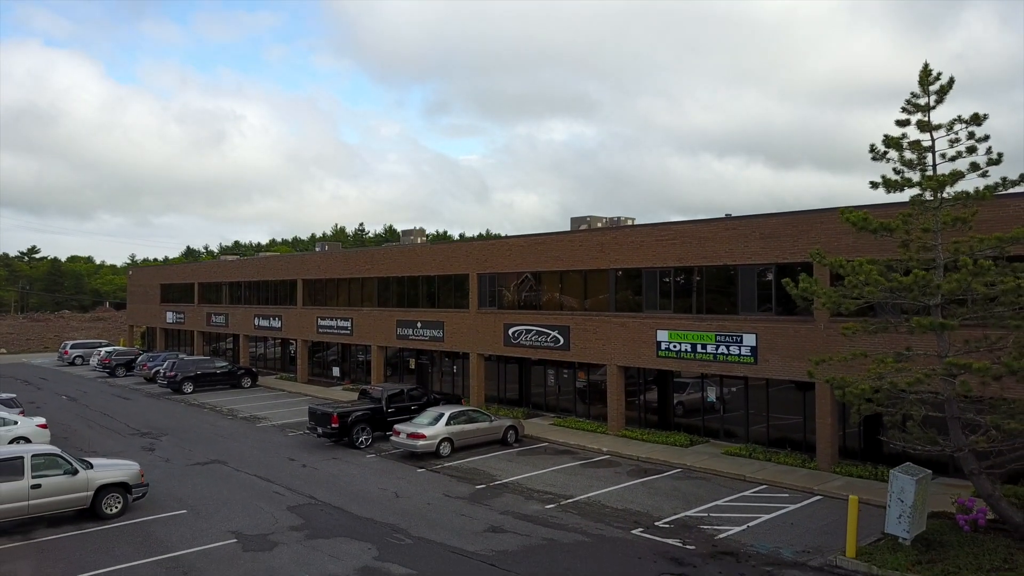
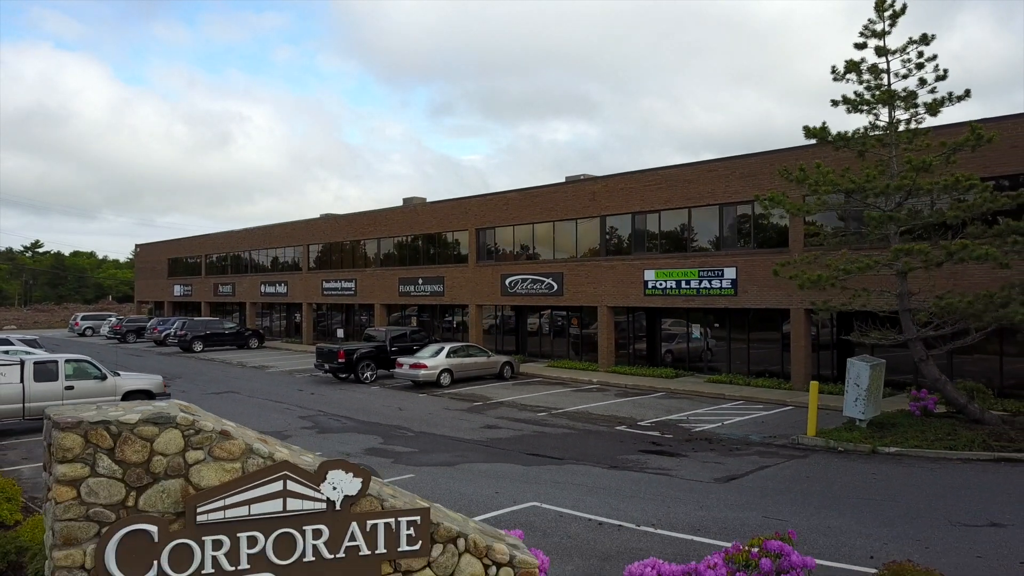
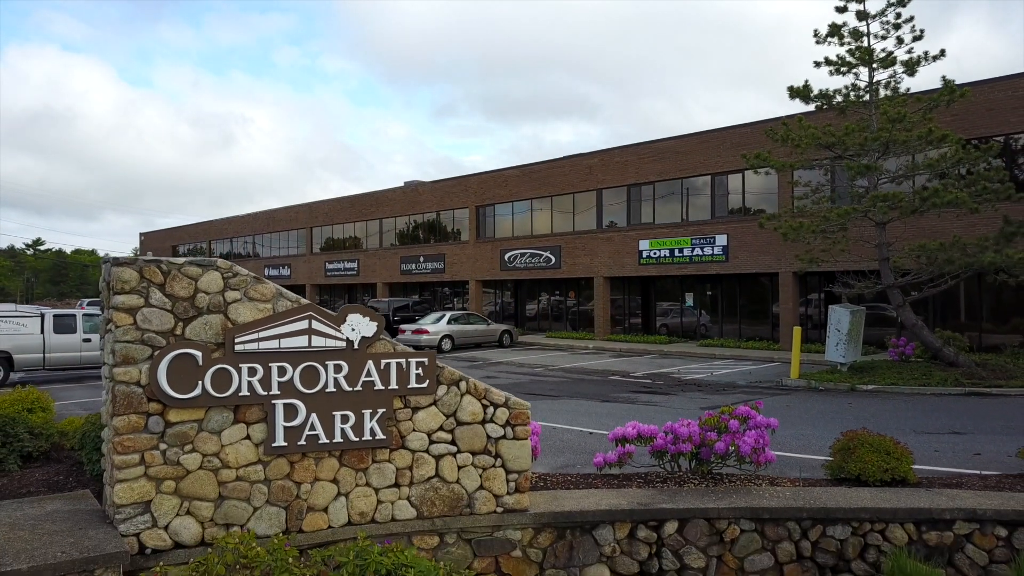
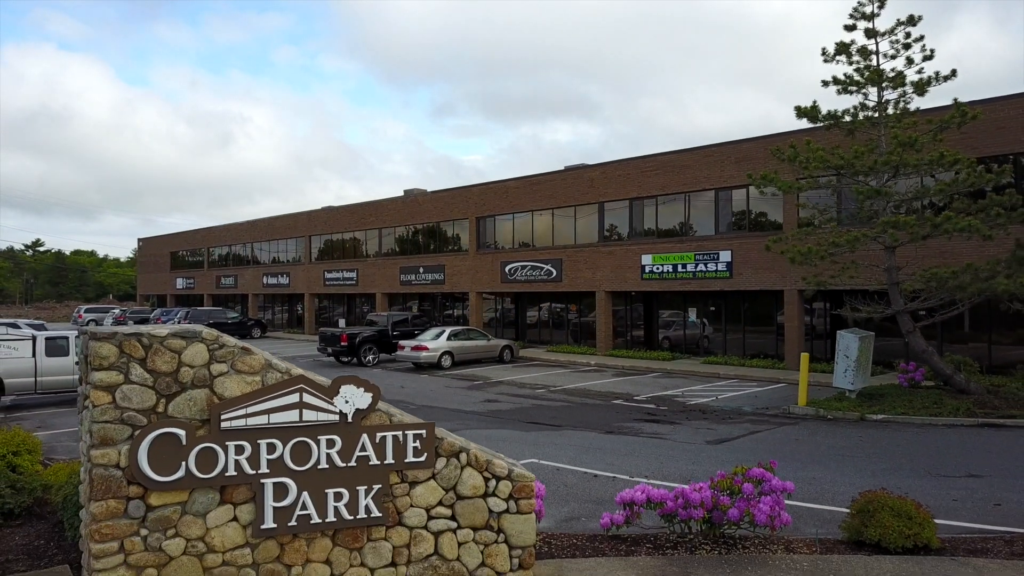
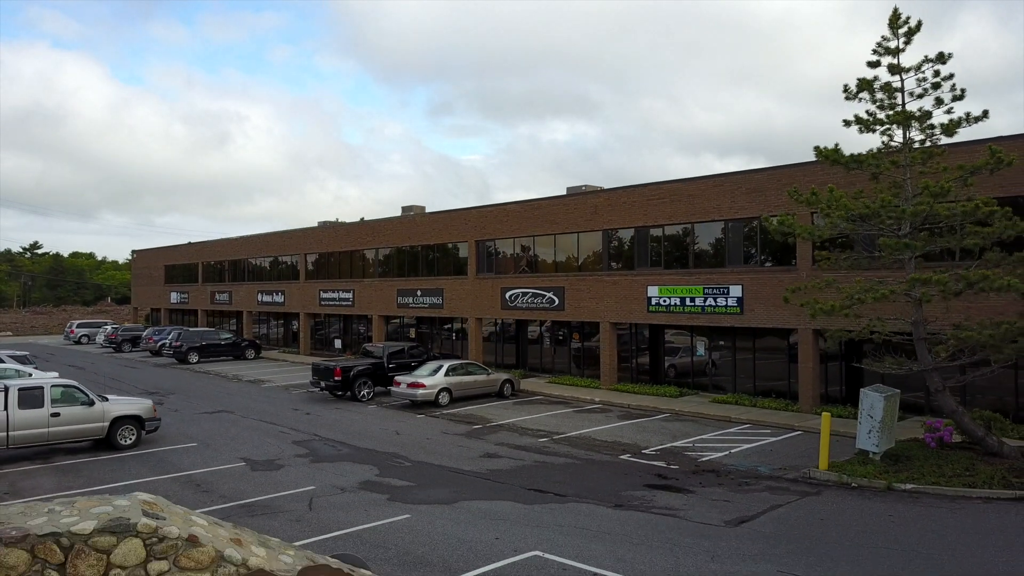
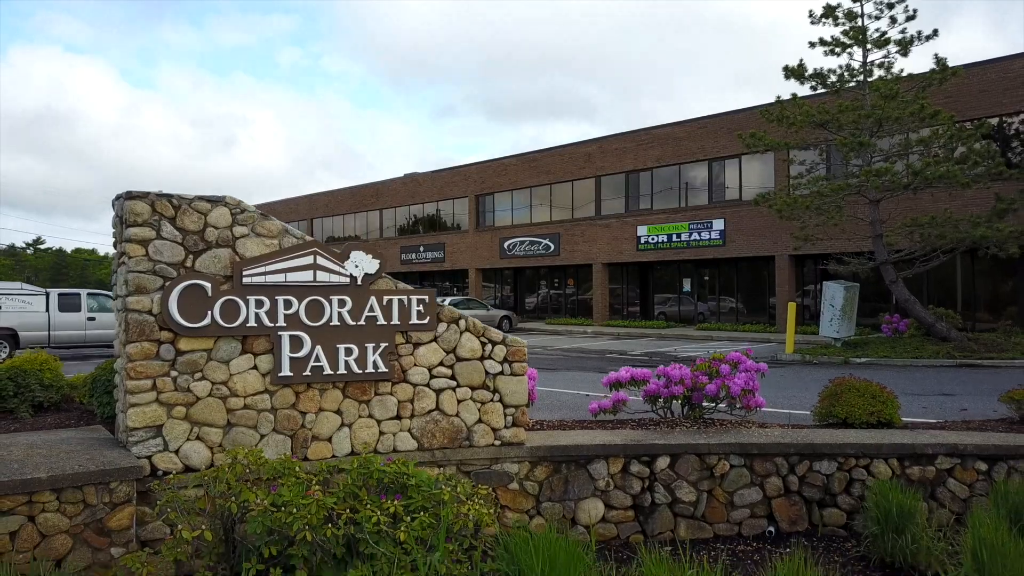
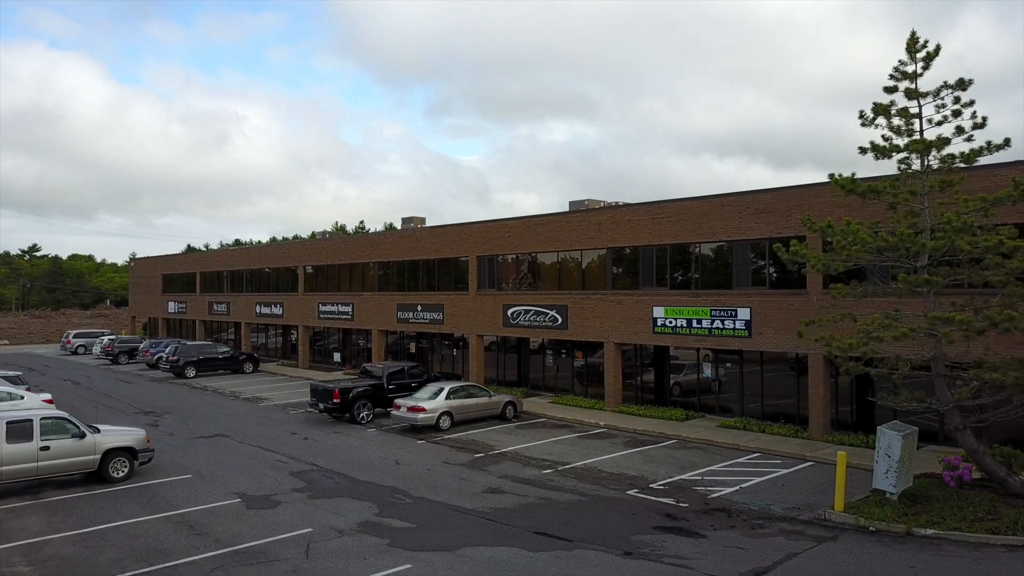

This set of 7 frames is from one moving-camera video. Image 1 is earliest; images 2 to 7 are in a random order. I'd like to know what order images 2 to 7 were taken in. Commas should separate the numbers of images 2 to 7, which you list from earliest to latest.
7, 5, 2, 4, 3, 6
